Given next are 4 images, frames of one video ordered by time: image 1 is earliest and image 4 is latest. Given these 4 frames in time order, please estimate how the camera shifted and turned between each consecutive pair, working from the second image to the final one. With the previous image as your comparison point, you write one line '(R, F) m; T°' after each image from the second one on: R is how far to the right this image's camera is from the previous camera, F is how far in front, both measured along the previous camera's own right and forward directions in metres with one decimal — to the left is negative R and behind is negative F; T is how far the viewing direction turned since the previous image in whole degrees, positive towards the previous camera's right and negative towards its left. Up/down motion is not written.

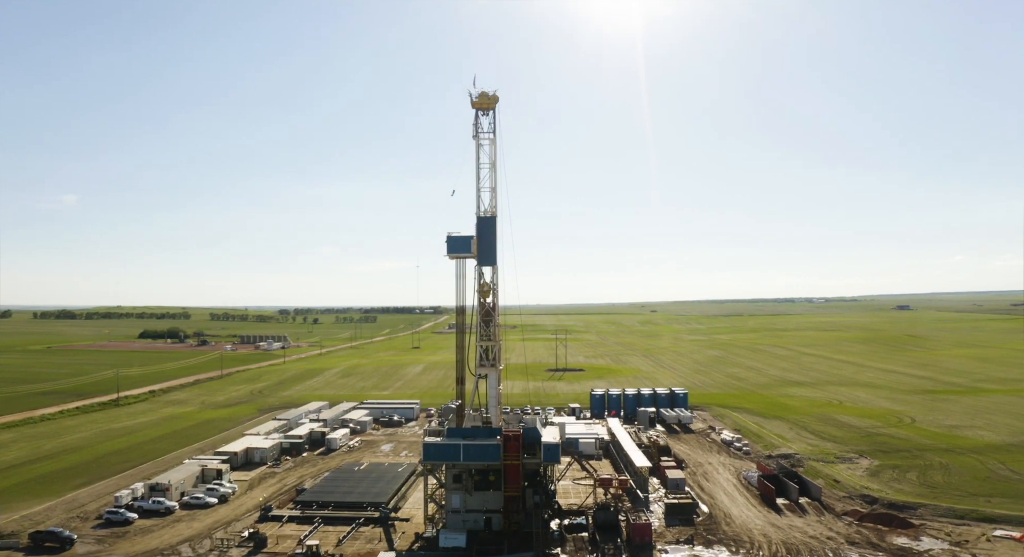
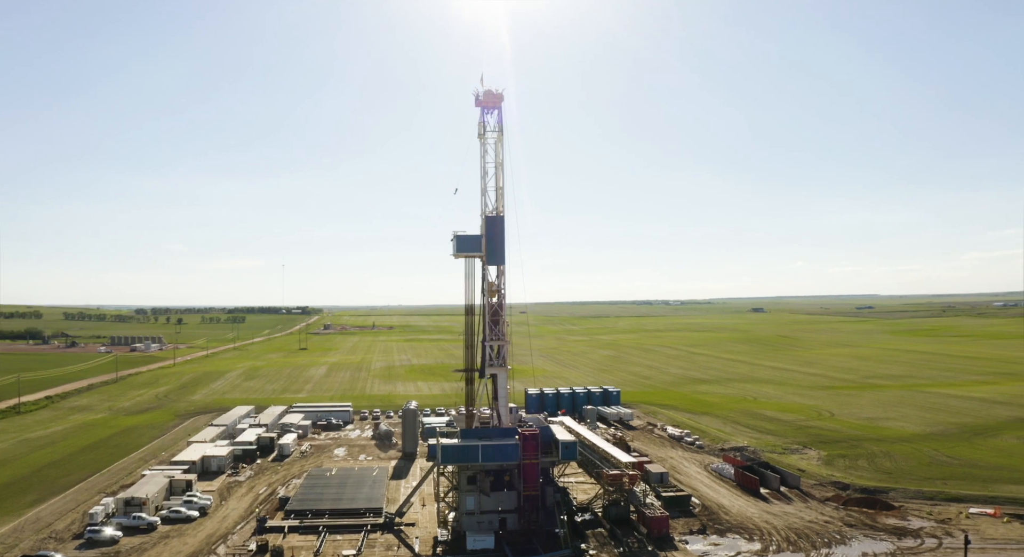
(-4.0, +0.3) m; +9°
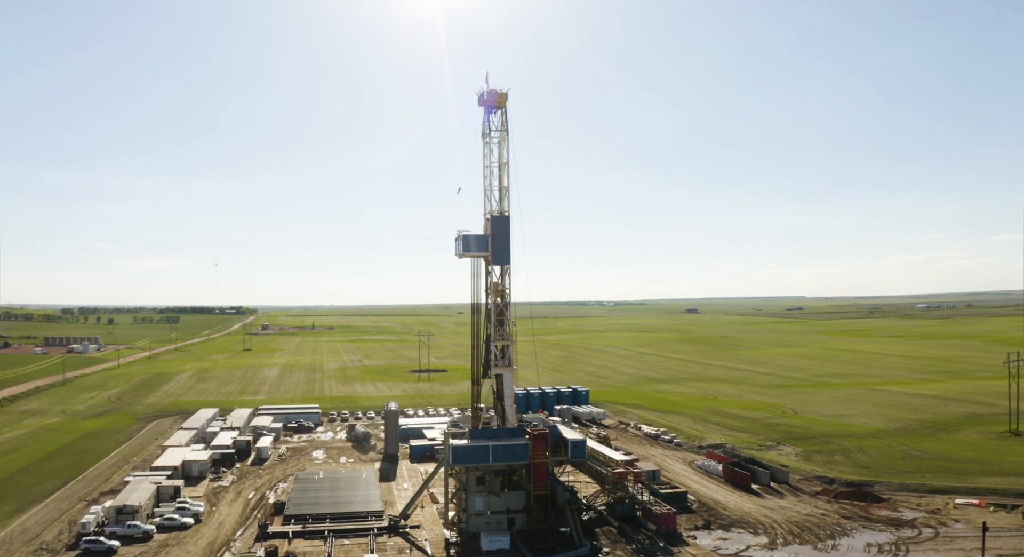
(-1.9, 0.0) m; +4°
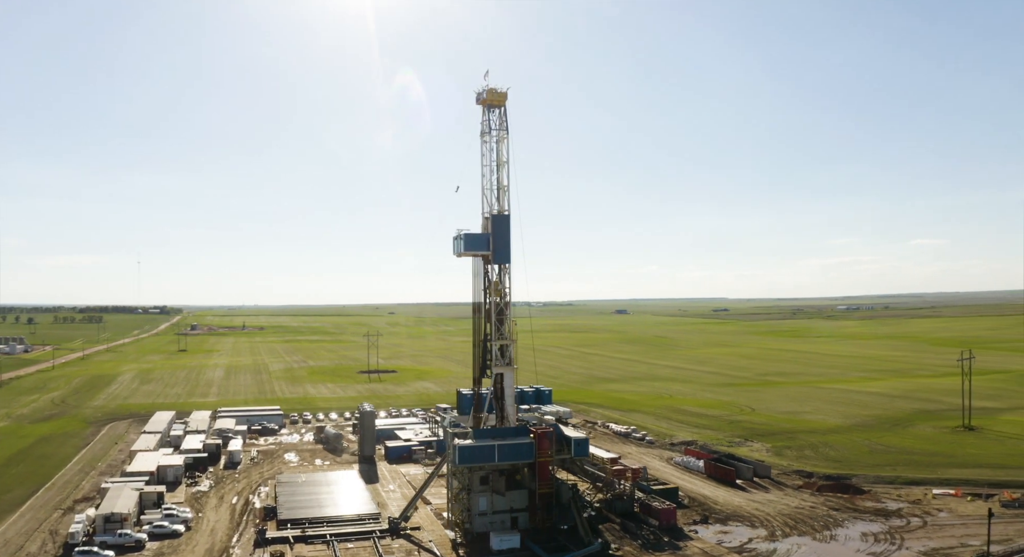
(-1.9, 0.0) m; +5°
